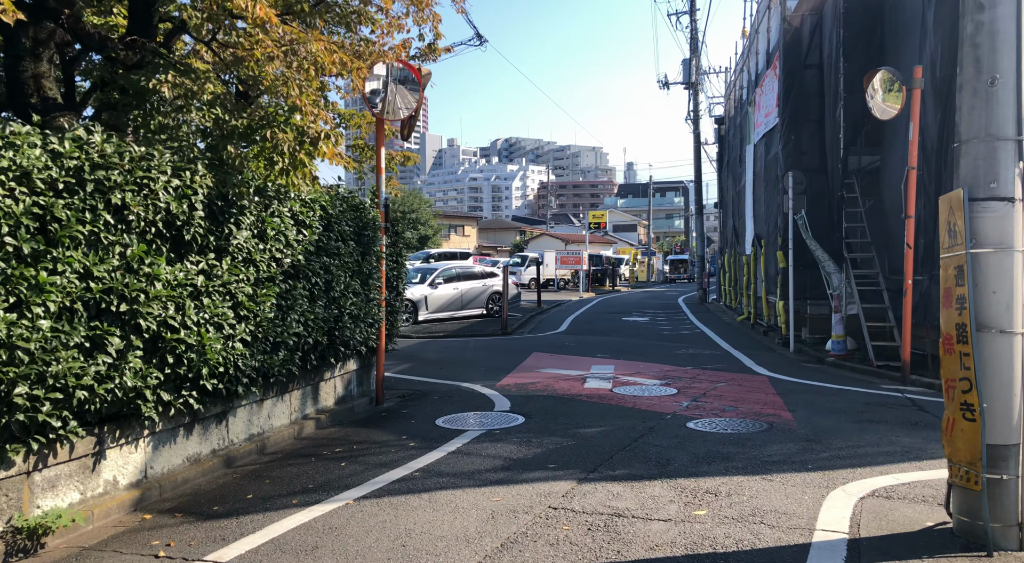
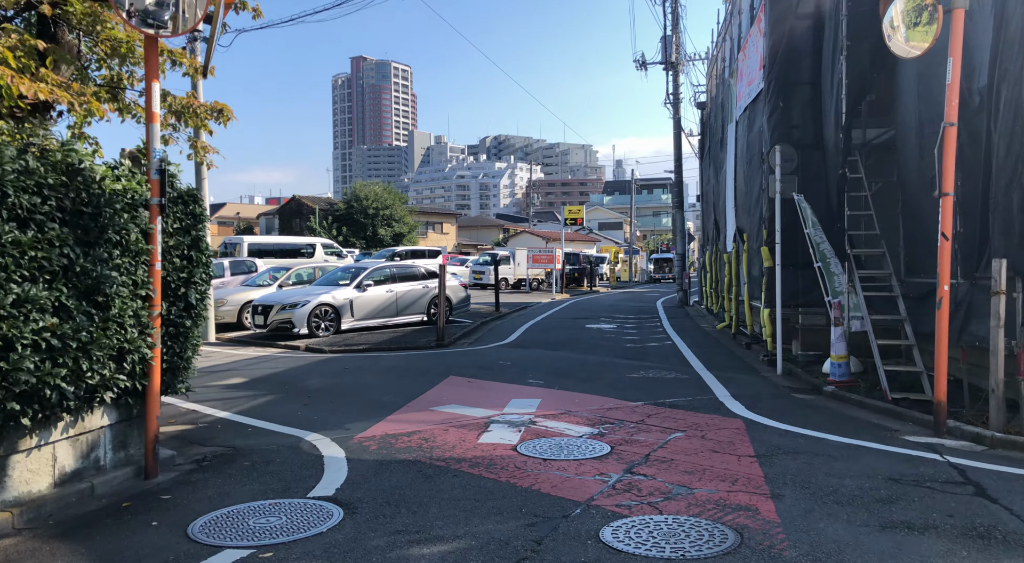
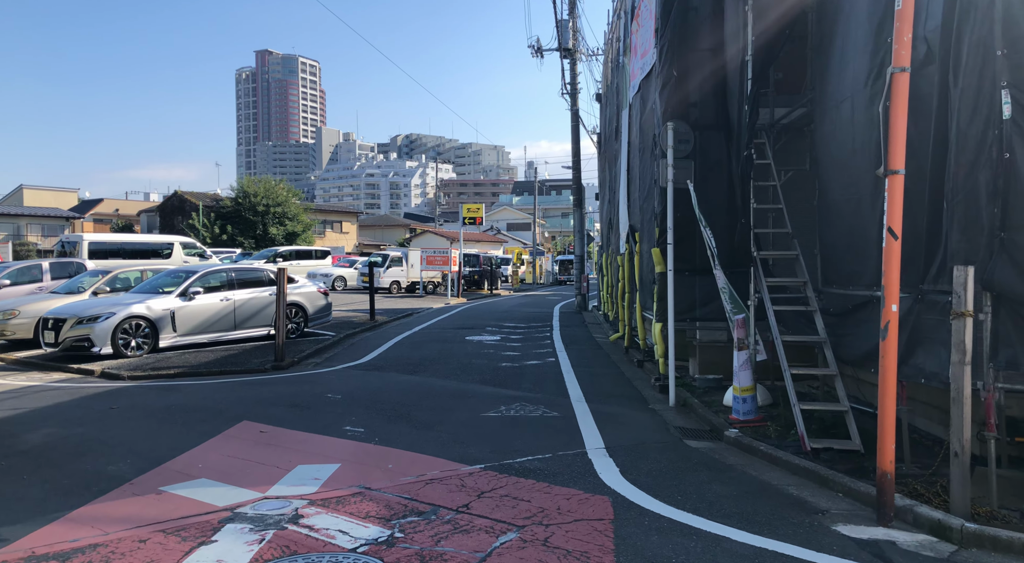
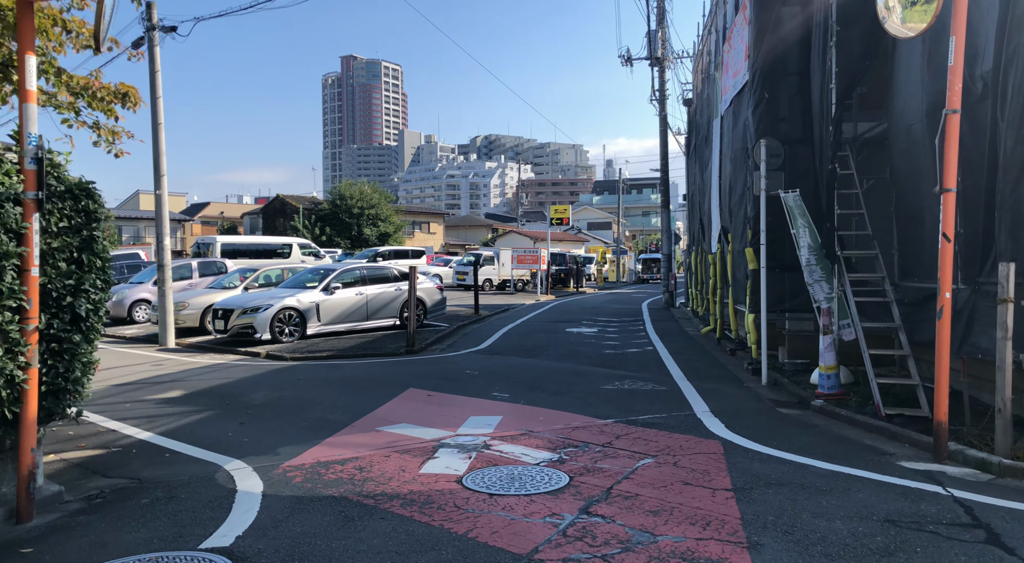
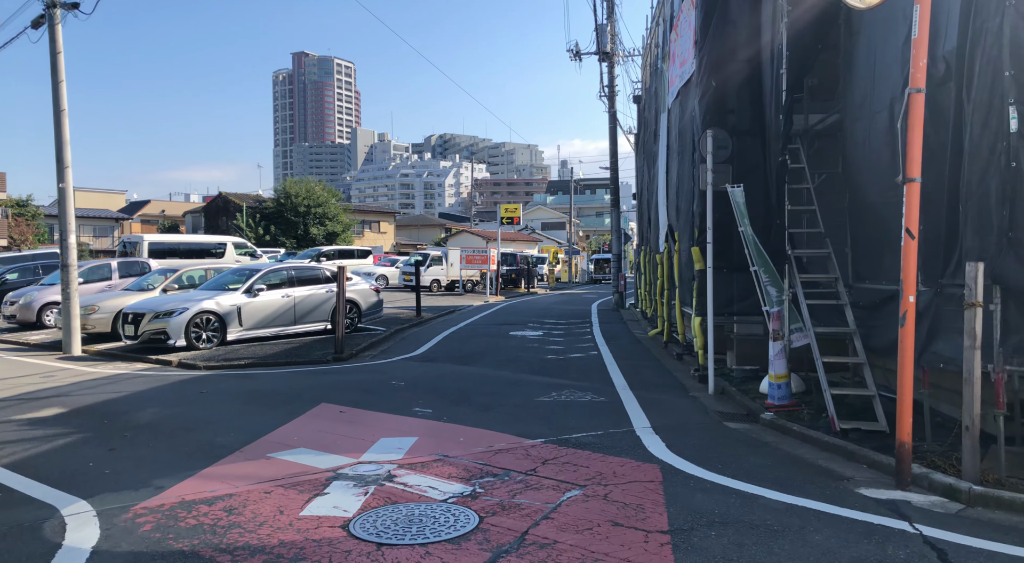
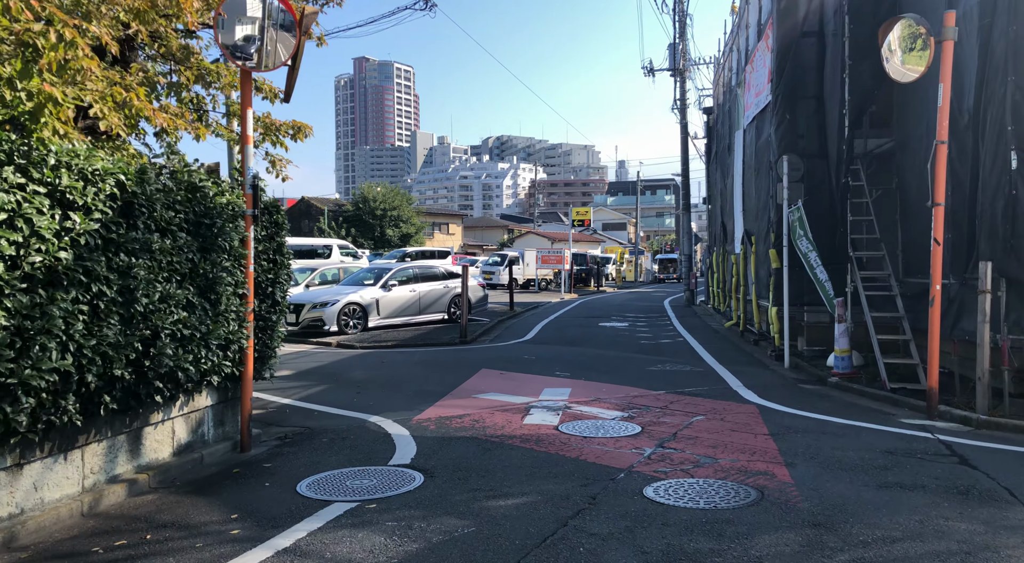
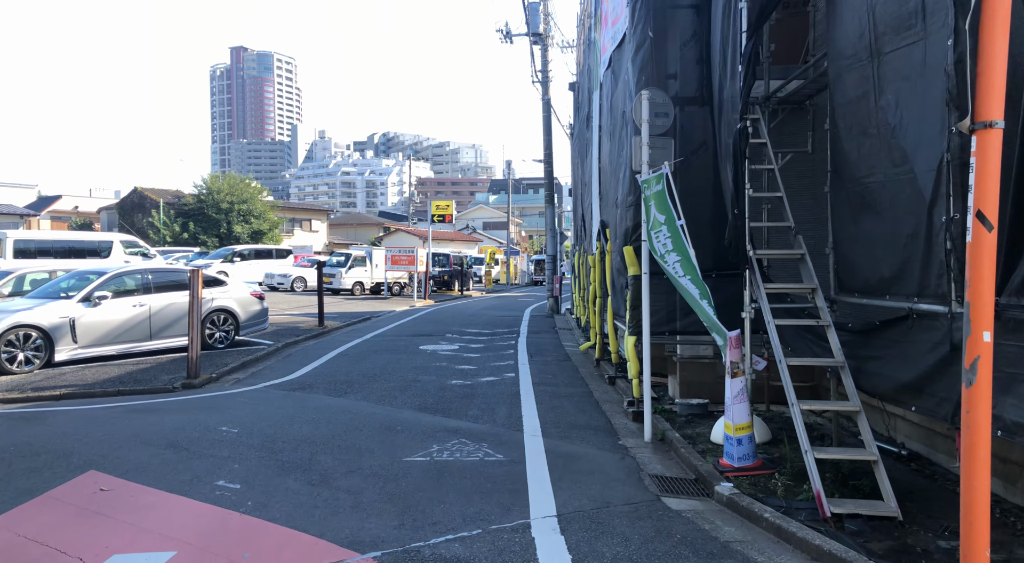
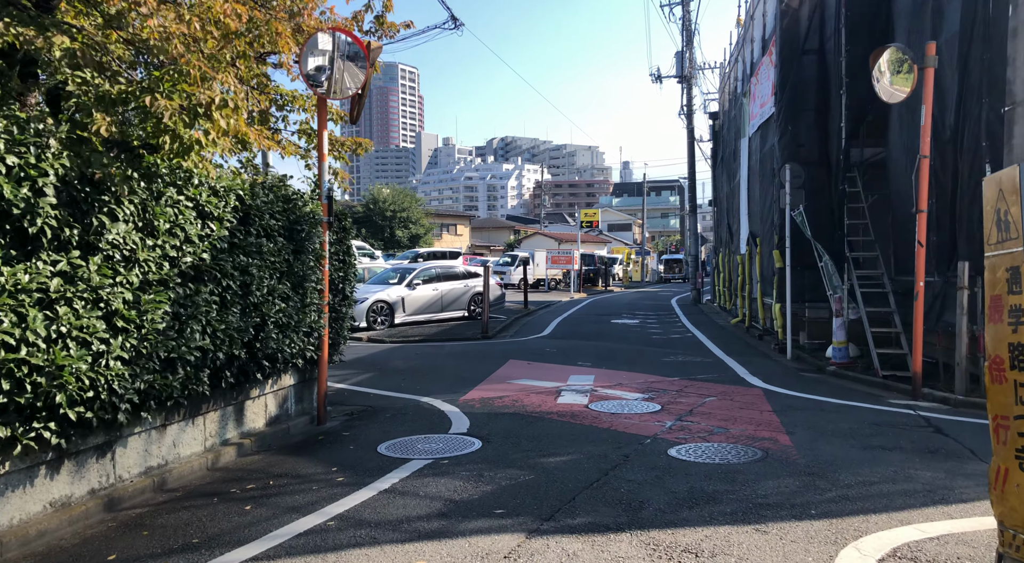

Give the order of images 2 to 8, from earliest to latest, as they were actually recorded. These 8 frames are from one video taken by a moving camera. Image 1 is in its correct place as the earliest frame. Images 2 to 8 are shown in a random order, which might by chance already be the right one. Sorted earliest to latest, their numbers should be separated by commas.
8, 6, 2, 4, 5, 3, 7
